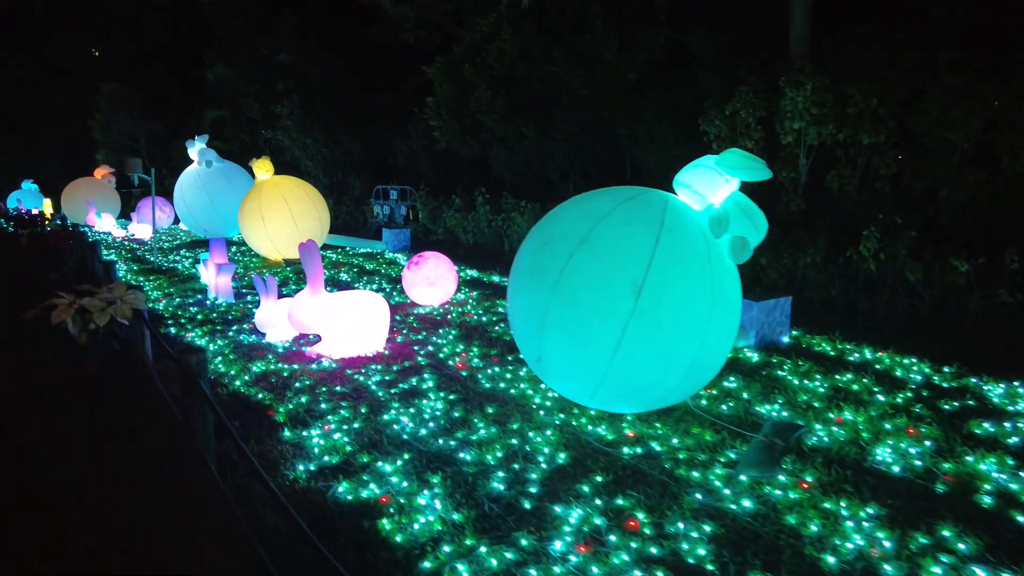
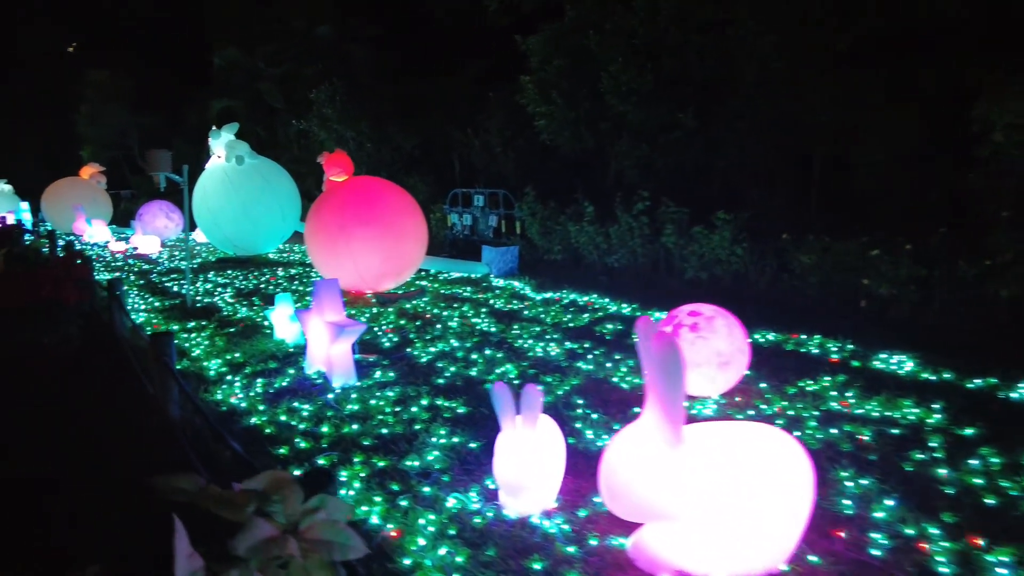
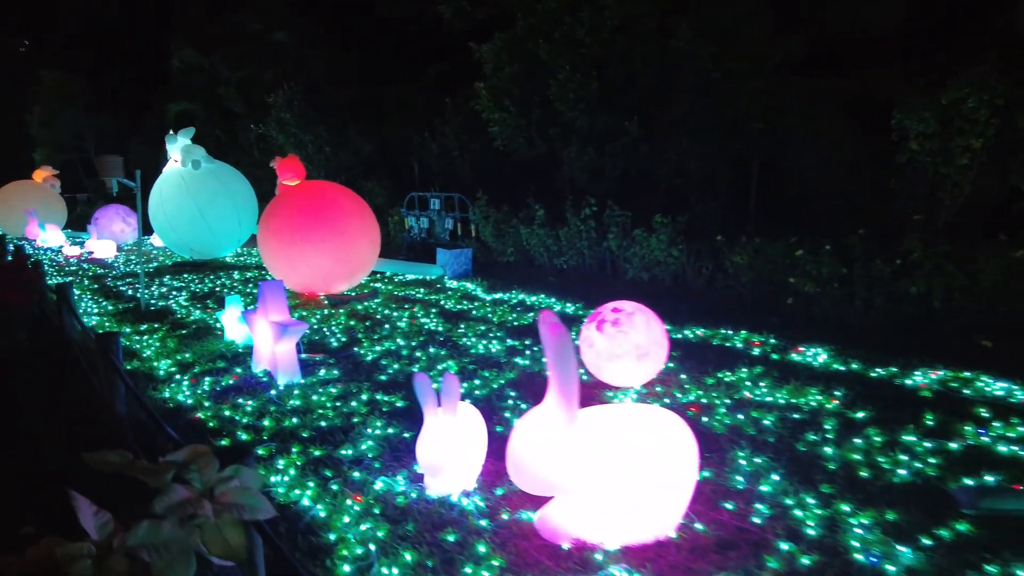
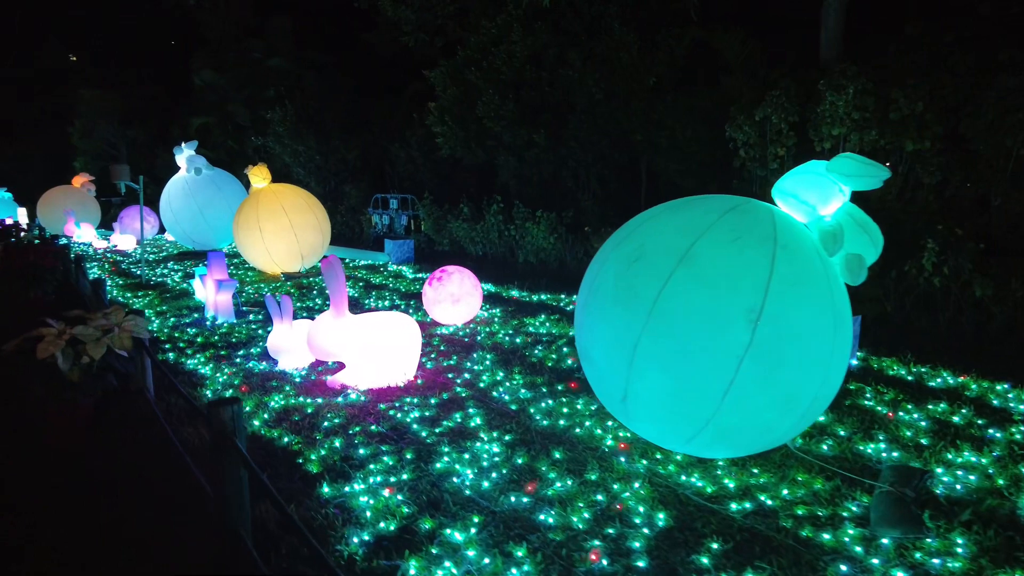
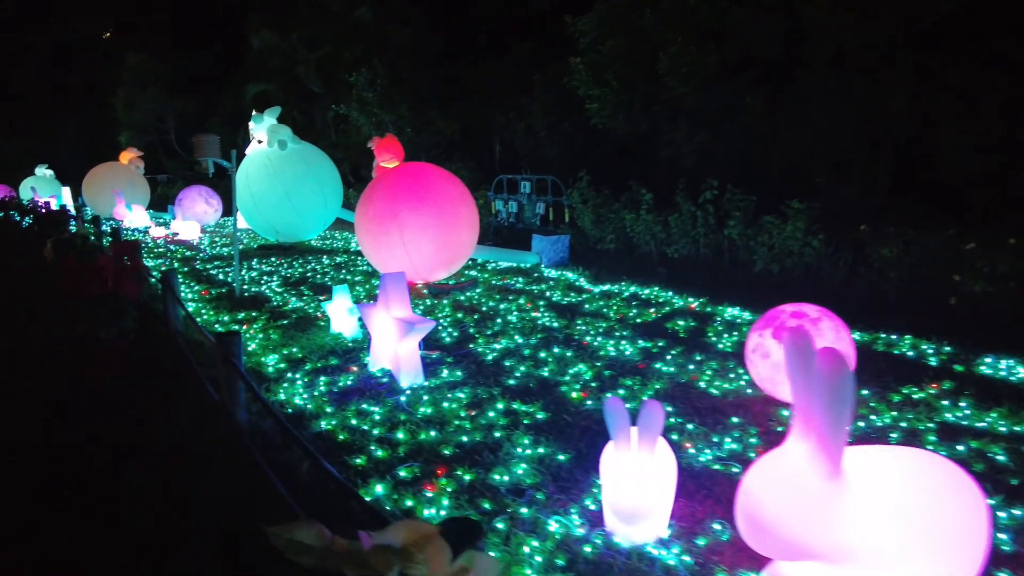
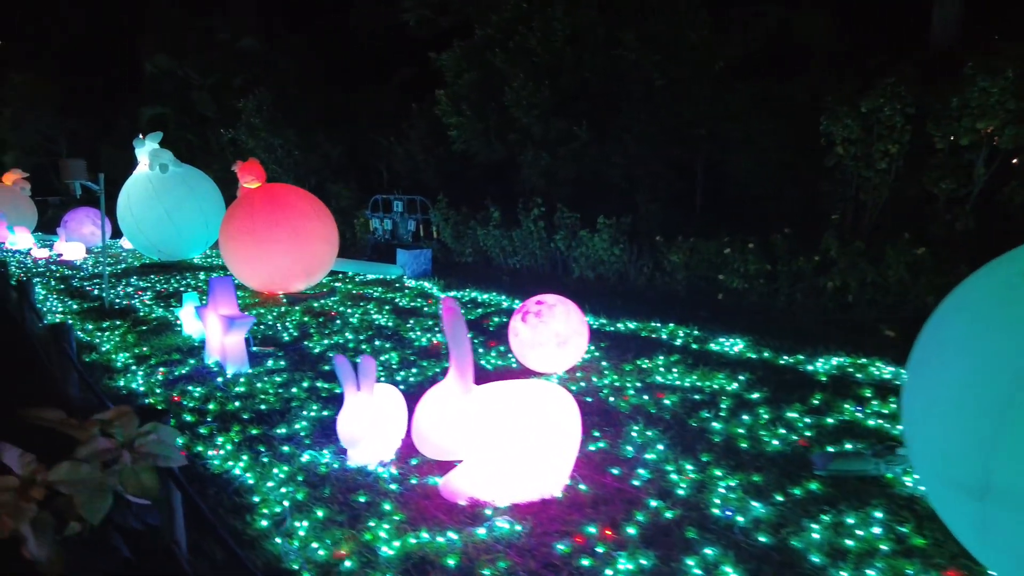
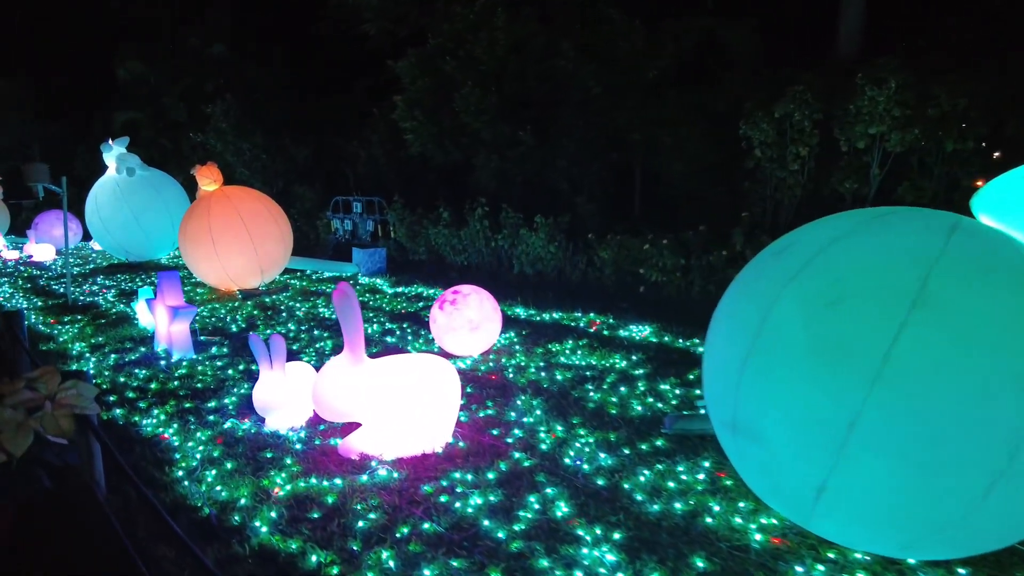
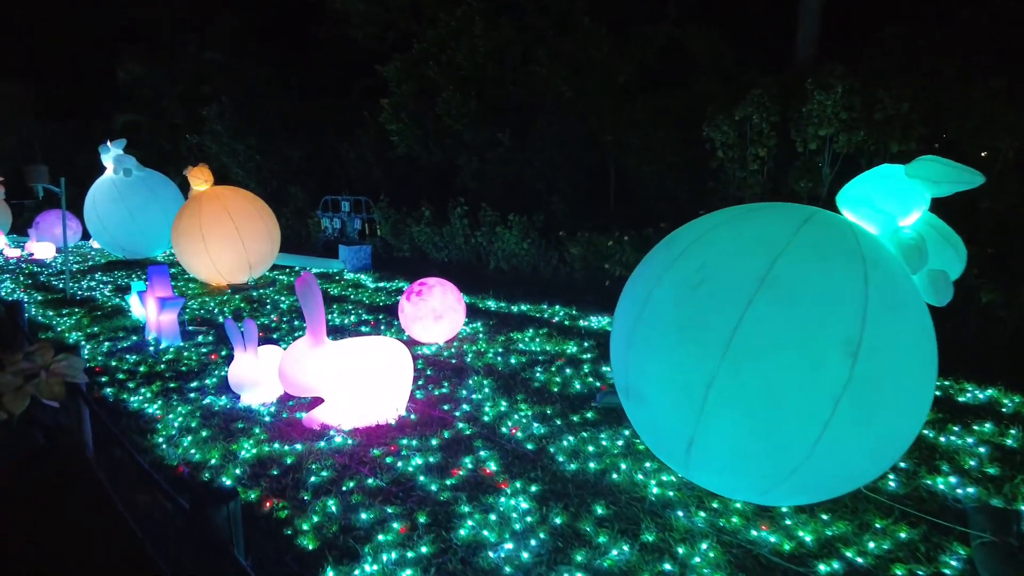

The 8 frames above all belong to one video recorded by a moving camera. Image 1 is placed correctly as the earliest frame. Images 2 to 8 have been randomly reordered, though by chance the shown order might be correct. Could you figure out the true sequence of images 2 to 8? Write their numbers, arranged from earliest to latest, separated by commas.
4, 8, 7, 6, 3, 2, 5
